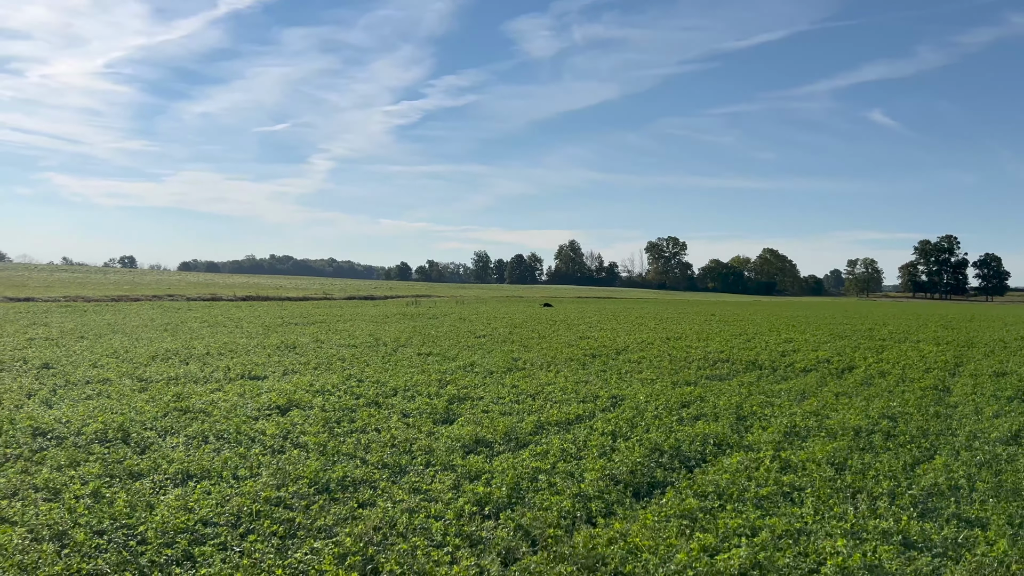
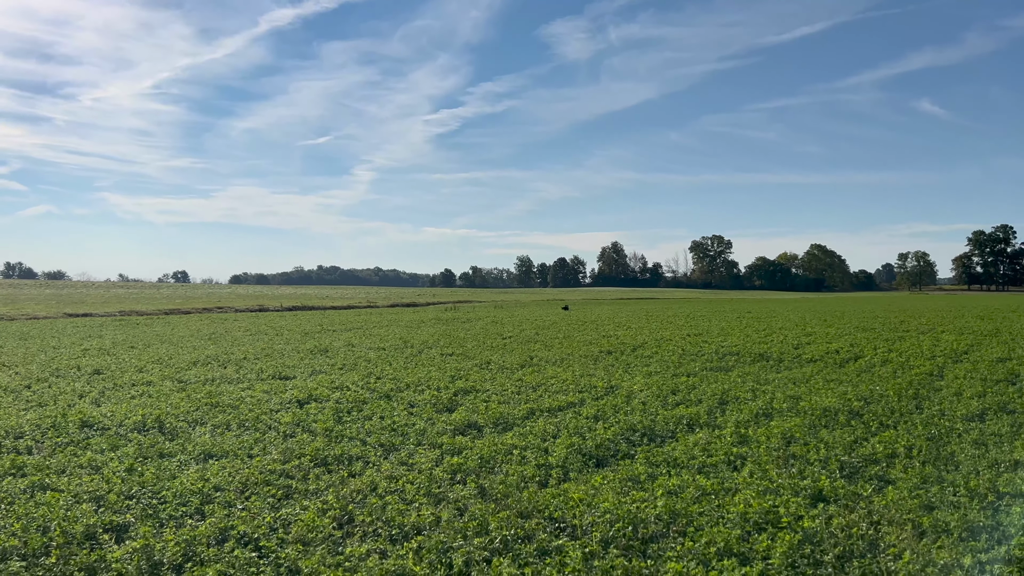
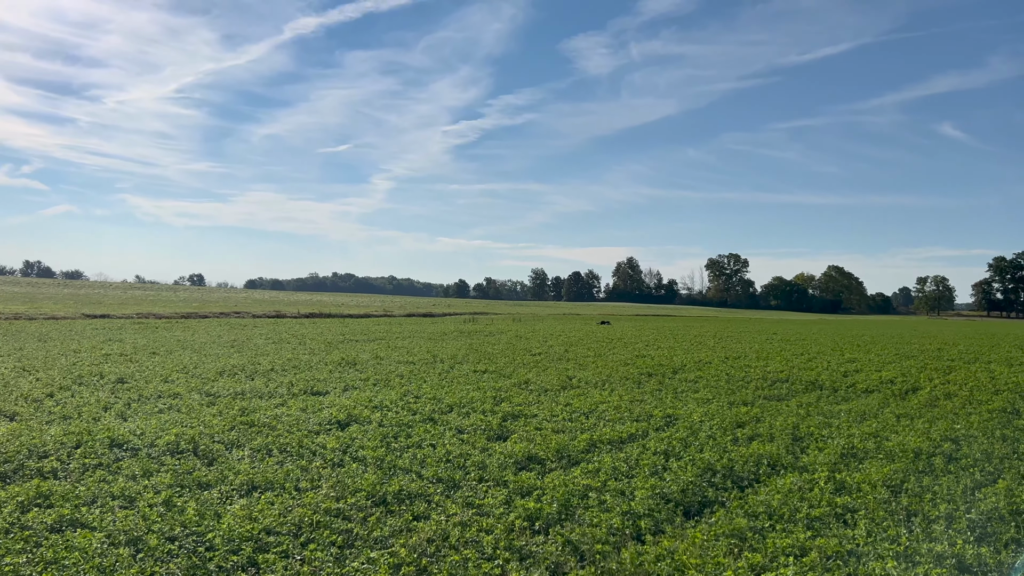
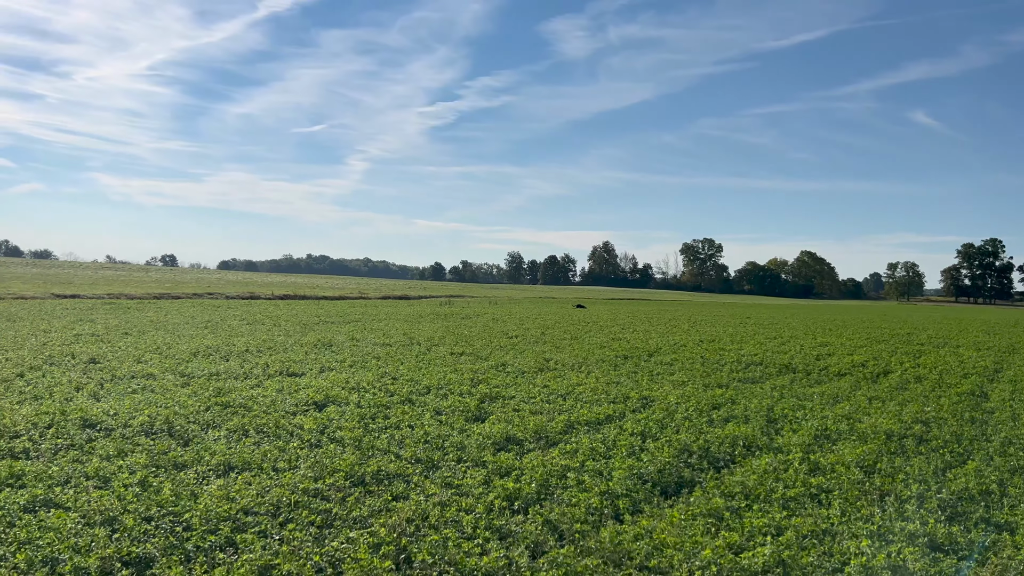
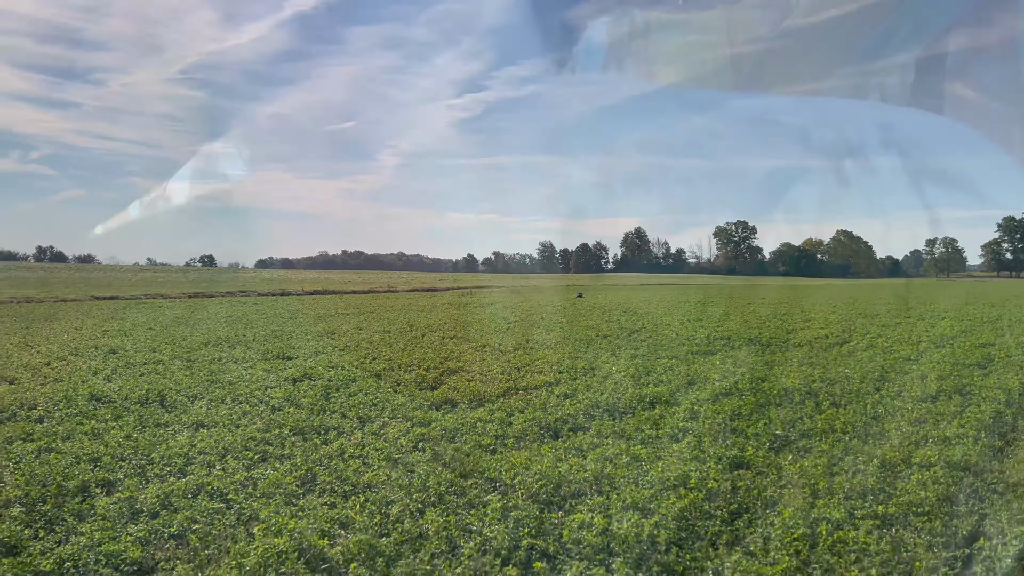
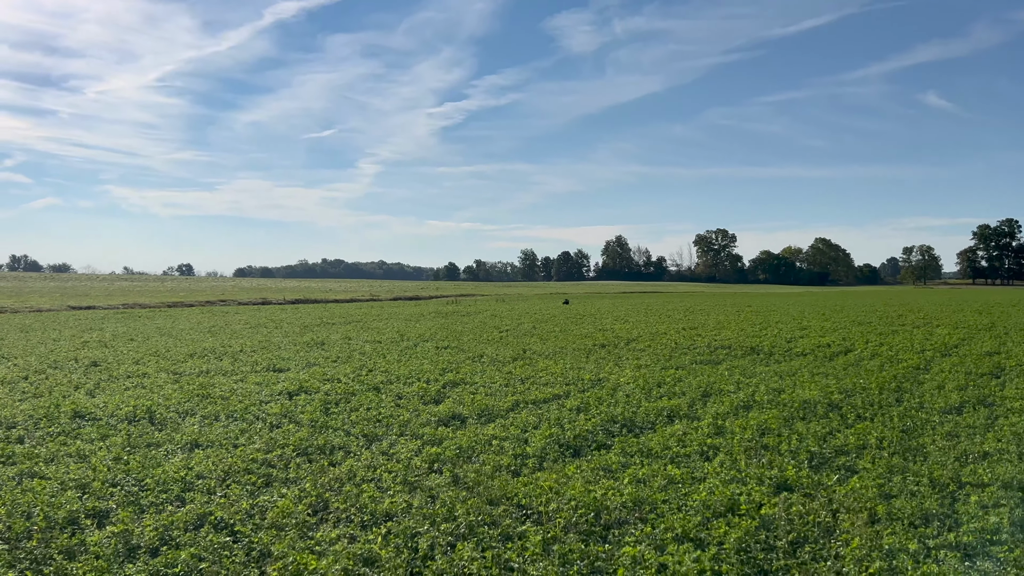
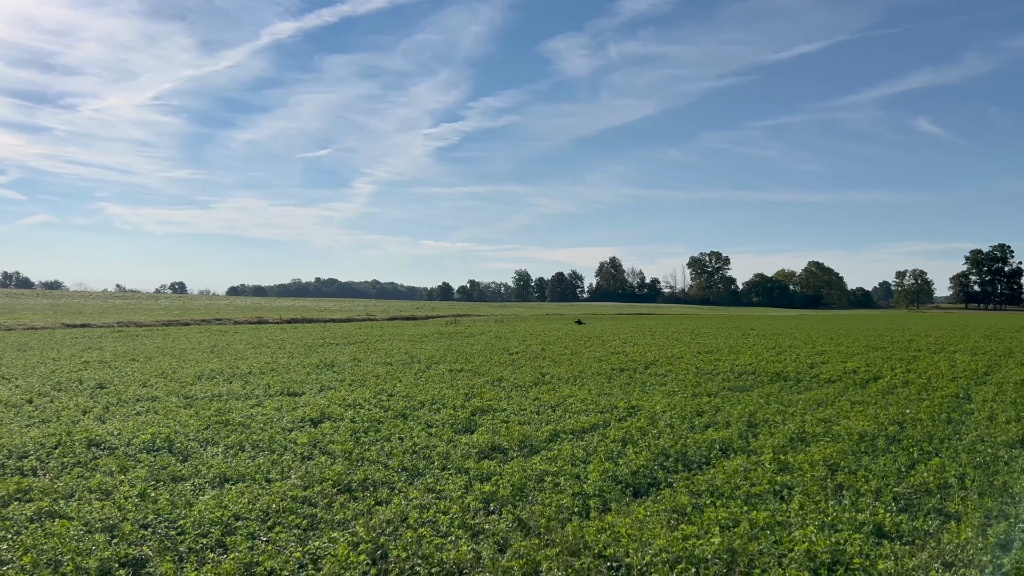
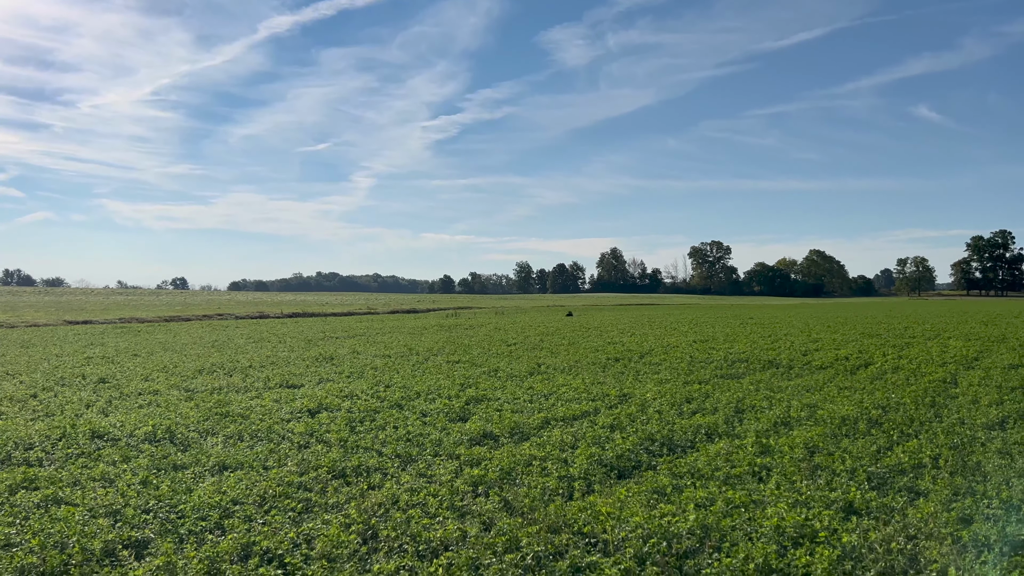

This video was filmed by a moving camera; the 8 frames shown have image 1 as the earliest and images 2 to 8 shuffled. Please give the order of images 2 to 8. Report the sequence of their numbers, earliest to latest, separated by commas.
4, 3, 7, 8, 2, 6, 5
